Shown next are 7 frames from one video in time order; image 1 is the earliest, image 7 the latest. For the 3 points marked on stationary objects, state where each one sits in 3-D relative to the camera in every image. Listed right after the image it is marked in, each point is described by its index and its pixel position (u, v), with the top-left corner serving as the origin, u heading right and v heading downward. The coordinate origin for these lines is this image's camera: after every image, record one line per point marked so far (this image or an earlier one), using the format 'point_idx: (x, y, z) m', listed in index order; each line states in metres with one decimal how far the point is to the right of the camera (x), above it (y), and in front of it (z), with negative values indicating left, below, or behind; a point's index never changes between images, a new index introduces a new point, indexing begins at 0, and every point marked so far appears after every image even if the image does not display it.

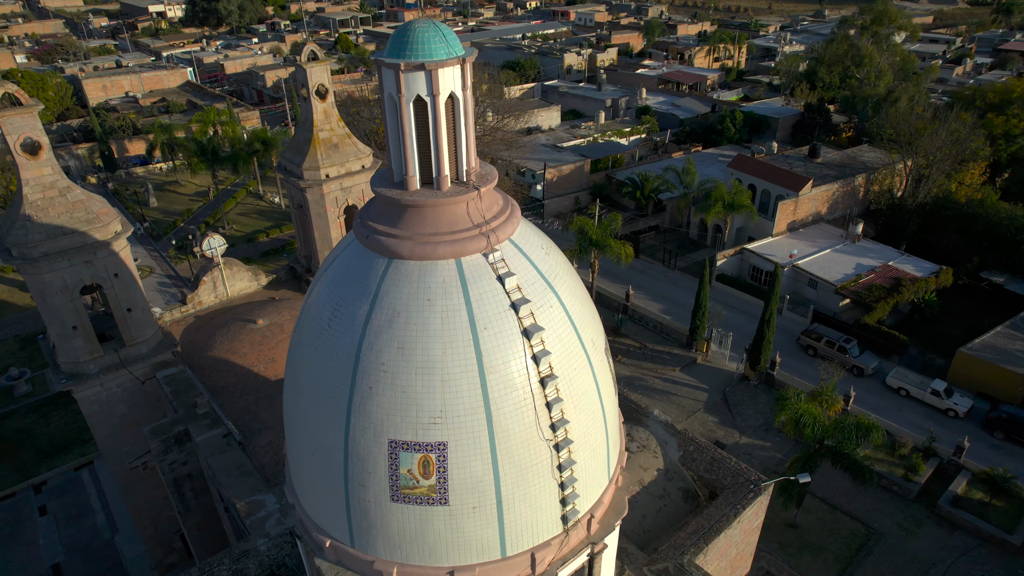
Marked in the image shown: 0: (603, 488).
0: (+1.1, -2.4, +7.8) m
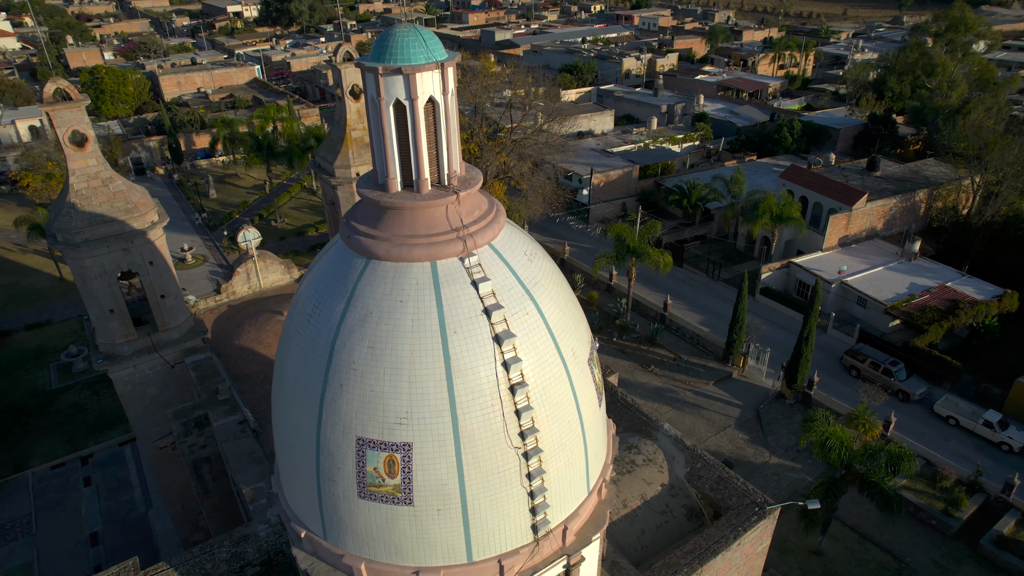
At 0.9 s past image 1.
0: (+0.8, -2.5, +7.7) m
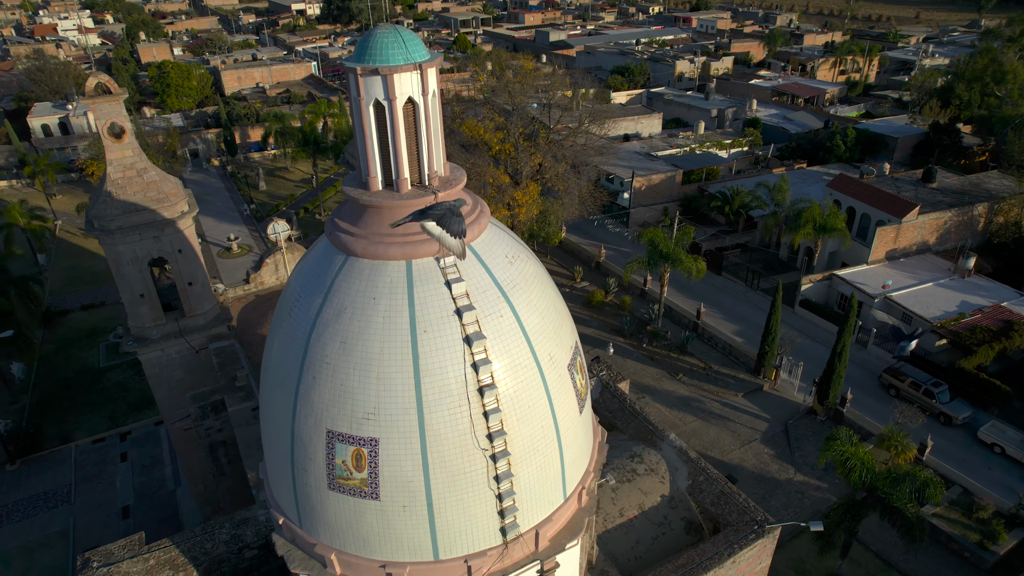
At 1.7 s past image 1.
0: (+0.5, -2.6, +7.6) m
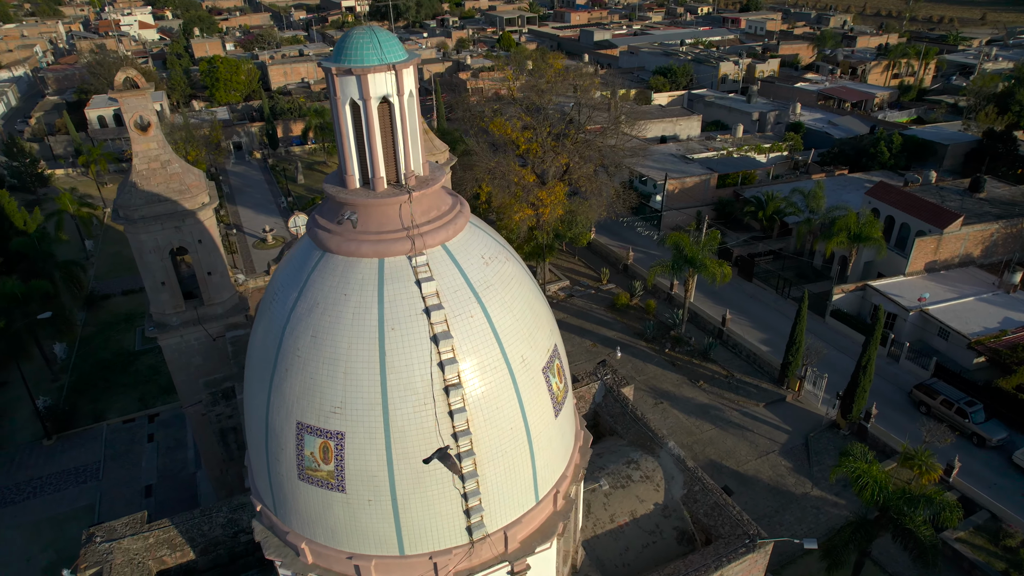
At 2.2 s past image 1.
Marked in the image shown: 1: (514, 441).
0: (+0.2, -2.6, +7.6) m
1: (0.0, -1.7, +7.1) m
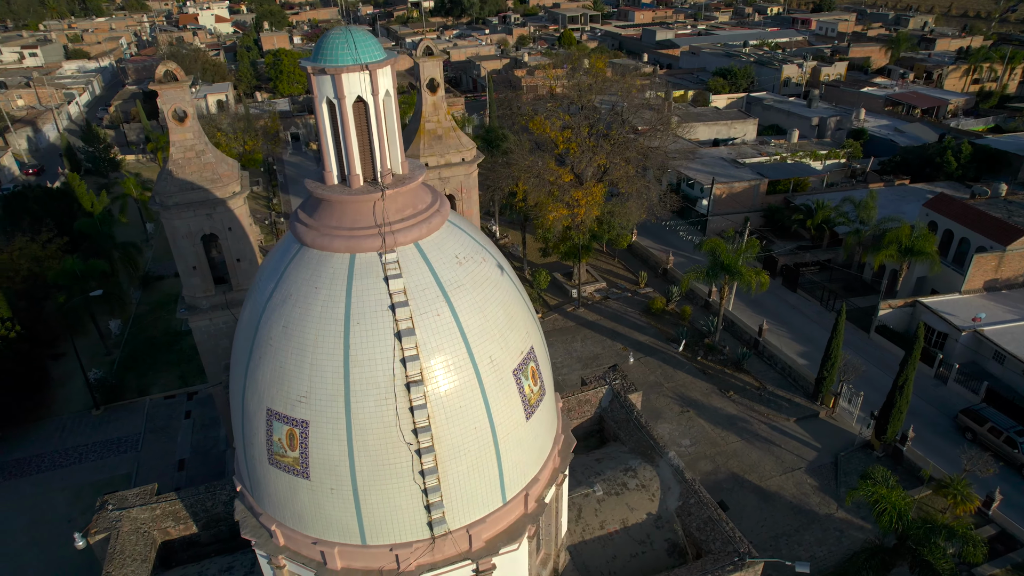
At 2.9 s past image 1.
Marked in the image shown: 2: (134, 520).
0: (-0.2, -2.6, +7.6) m
1: (-0.4, -1.7, +7.2) m
2: (-6.8, -4.1, +11.4) m
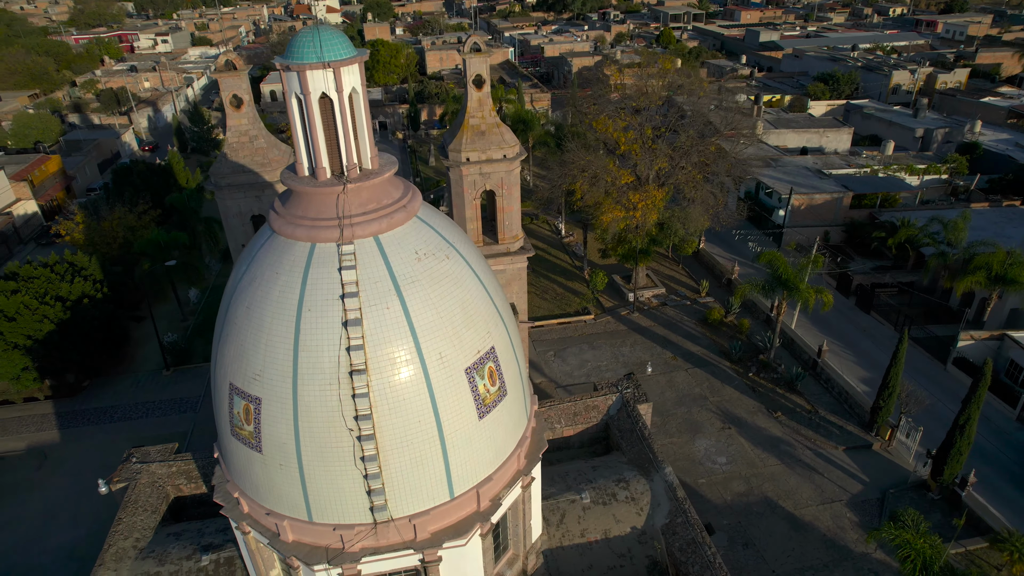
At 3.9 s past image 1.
0: (-0.9, -2.6, +7.8) m
1: (-1.0, -1.7, +7.3) m
2: (-7.0, -3.6, +12.4) m
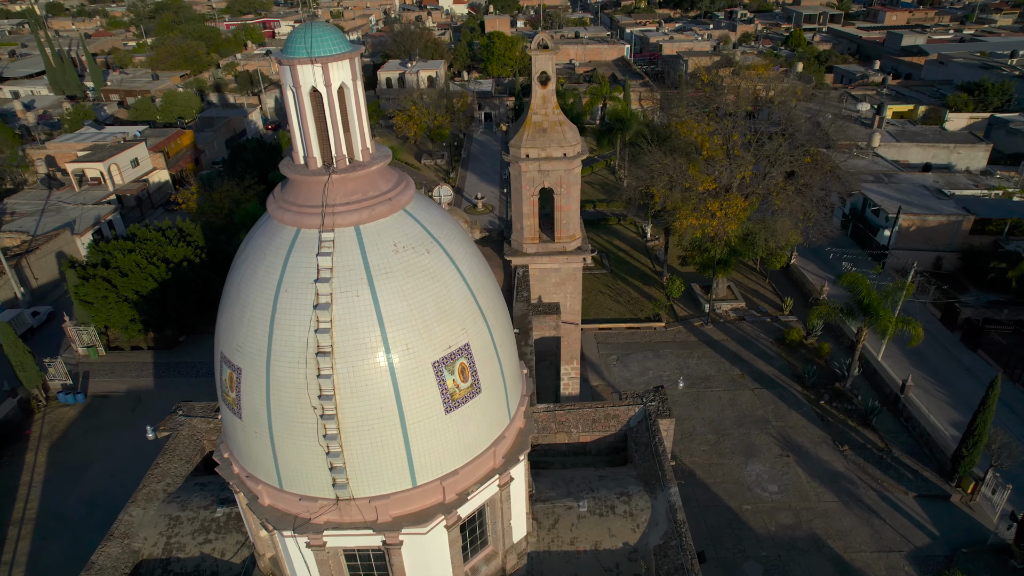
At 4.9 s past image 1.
0: (-1.4, -2.5, +8.0) m
1: (-1.5, -1.6, +7.6) m
2: (-6.7, -3.0, +13.6) m
